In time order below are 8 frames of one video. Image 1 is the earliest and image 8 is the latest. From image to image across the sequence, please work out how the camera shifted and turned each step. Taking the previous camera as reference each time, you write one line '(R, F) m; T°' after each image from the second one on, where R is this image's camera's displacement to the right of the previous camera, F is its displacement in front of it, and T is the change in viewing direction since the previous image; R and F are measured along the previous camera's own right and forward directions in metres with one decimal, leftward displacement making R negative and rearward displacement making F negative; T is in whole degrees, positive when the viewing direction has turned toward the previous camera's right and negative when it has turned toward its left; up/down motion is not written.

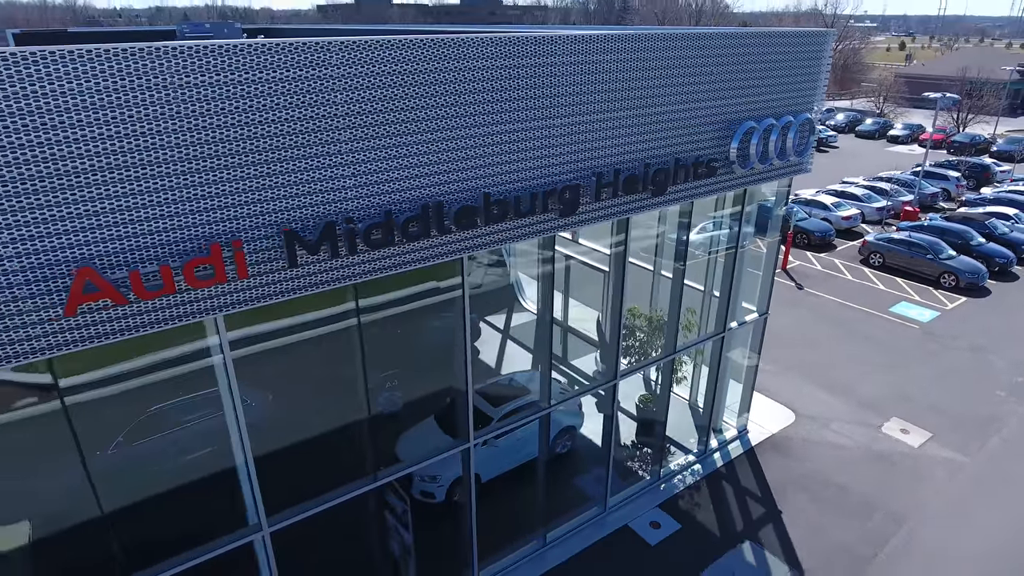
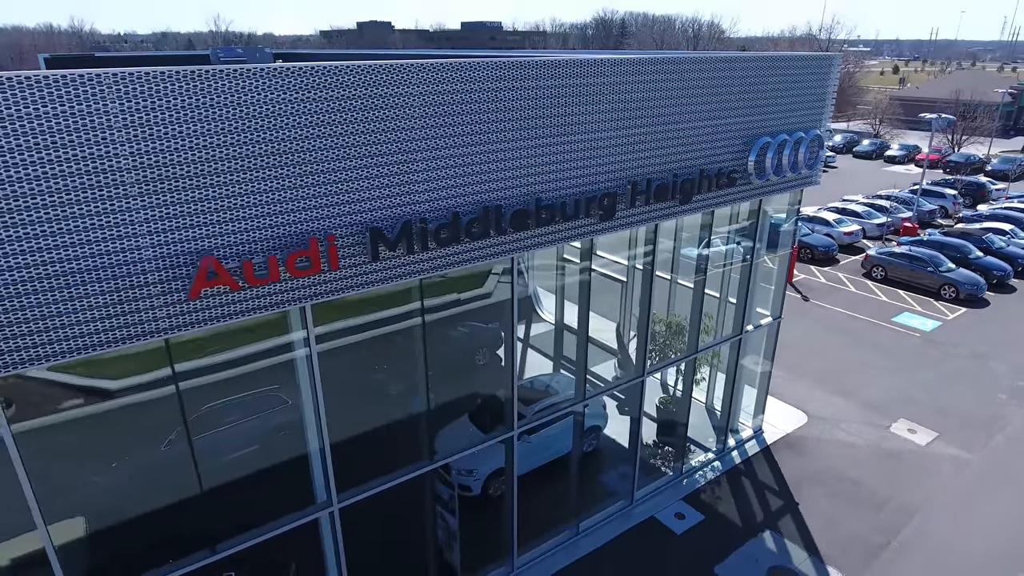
(-0.6, -0.8) m; 0°
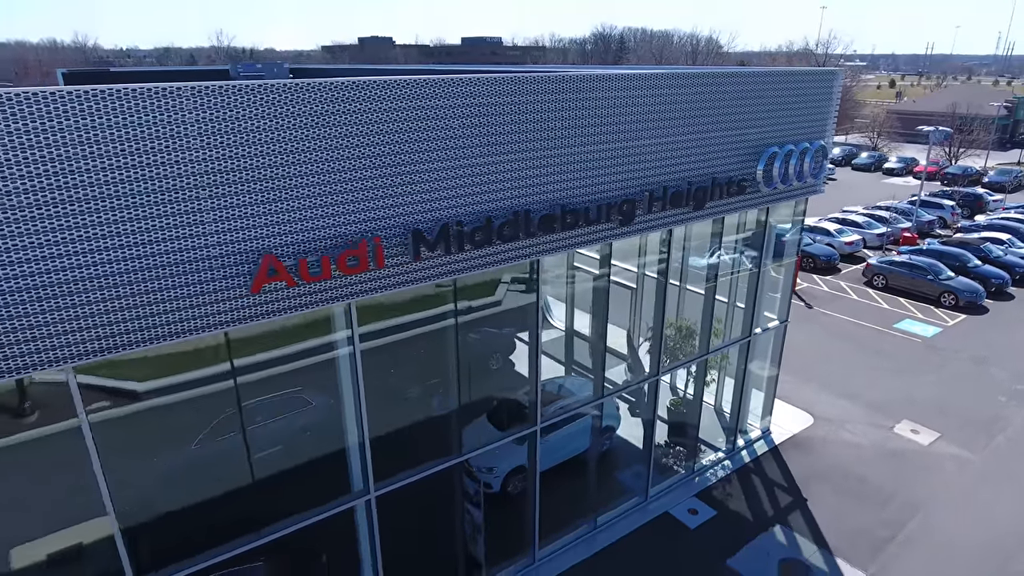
(-0.4, -0.5) m; 0°
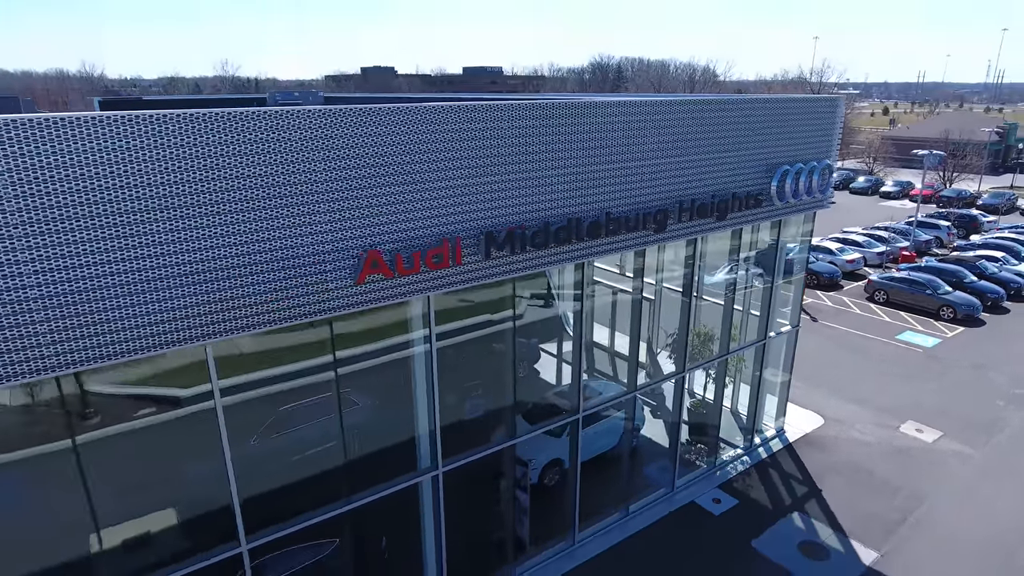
(-0.8, -1.1) m; 0°
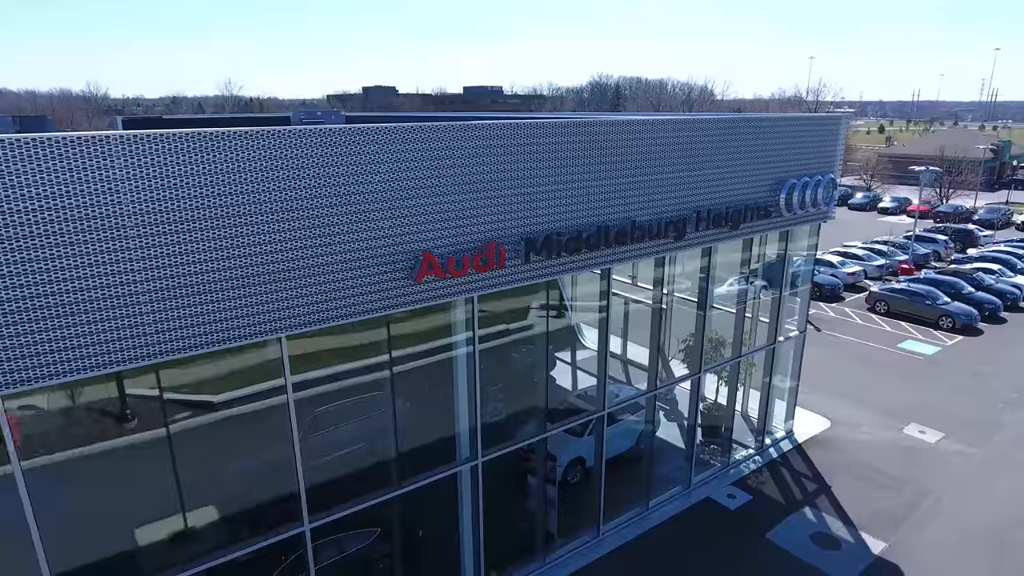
(-0.5, -0.8) m; 0°
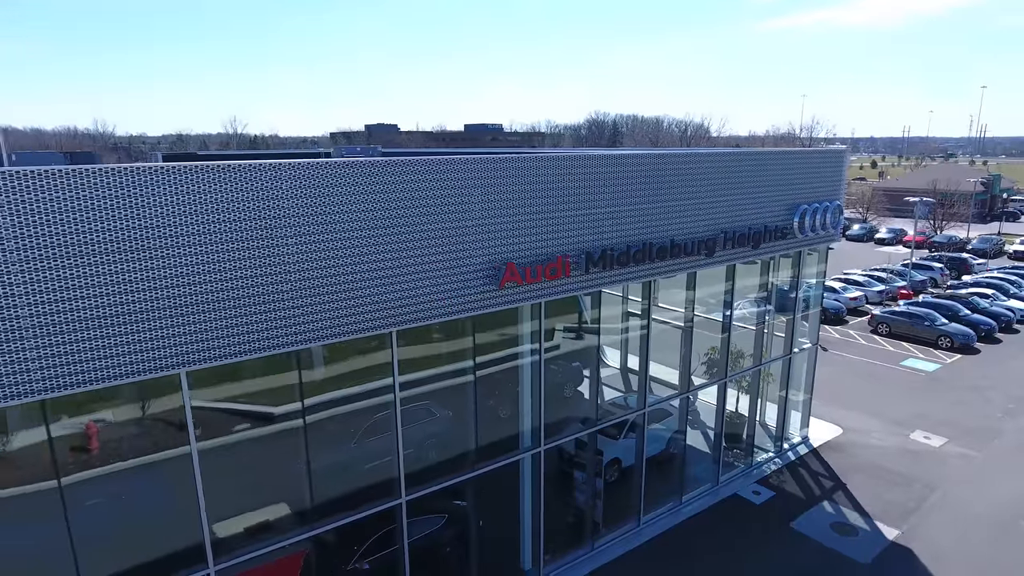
(-1.1, -1.5) m; 0°
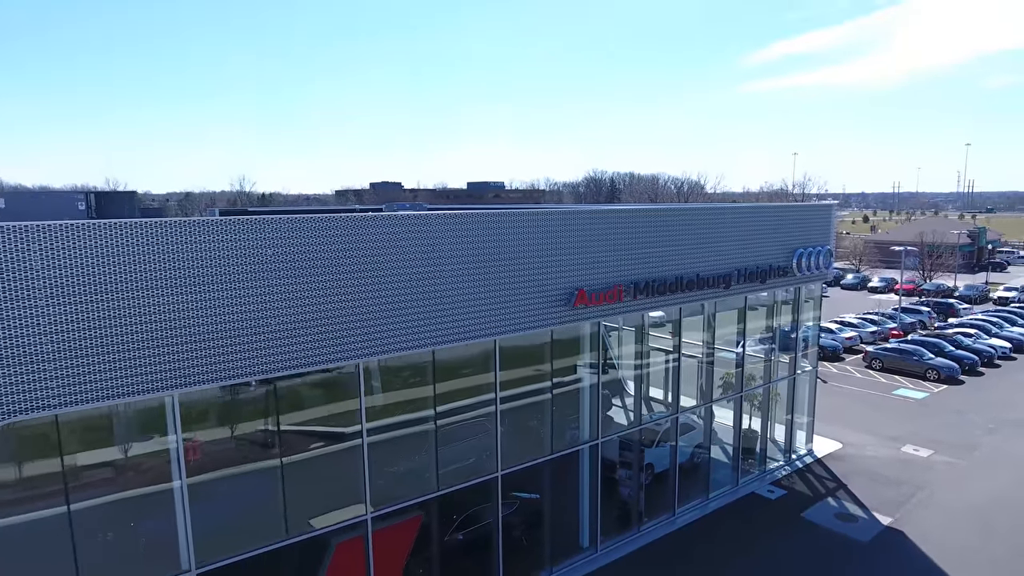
(-1.4, -3.0) m; 0°
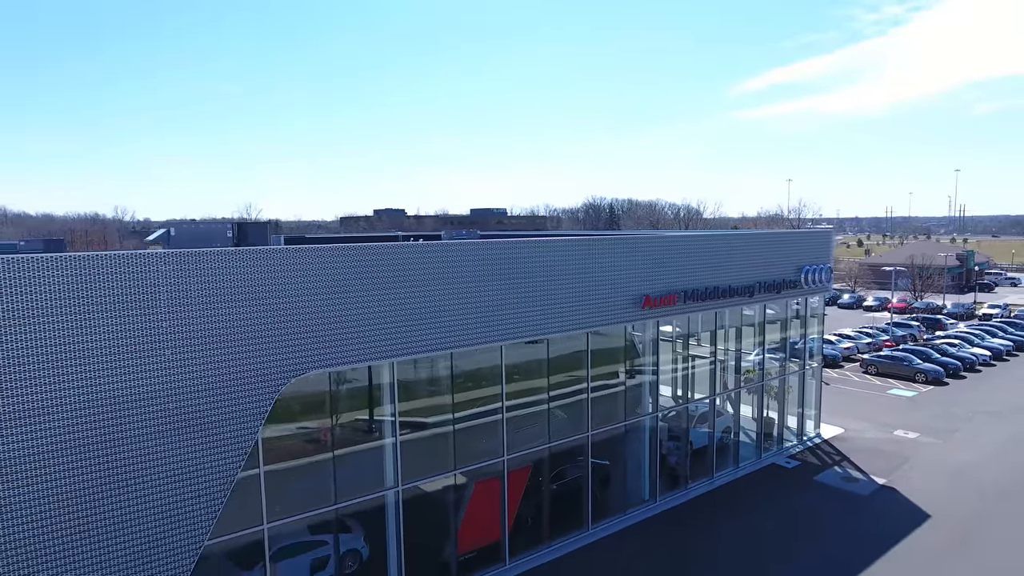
(-2.3, -4.2) m; 0°
